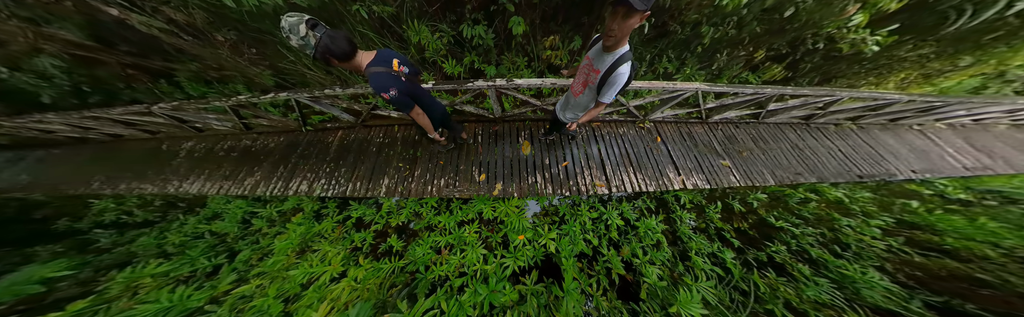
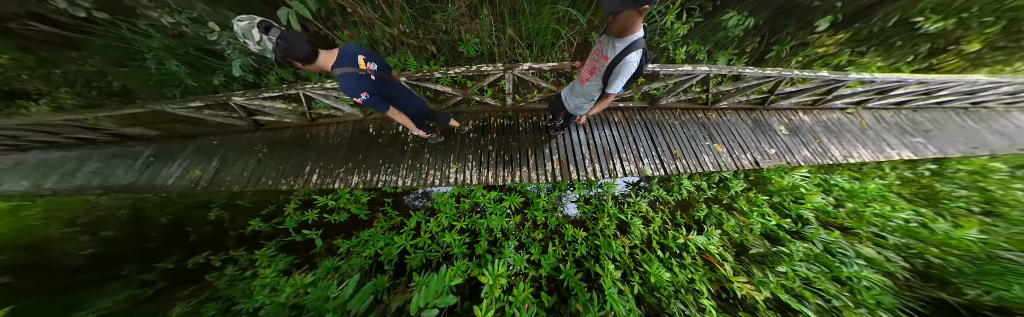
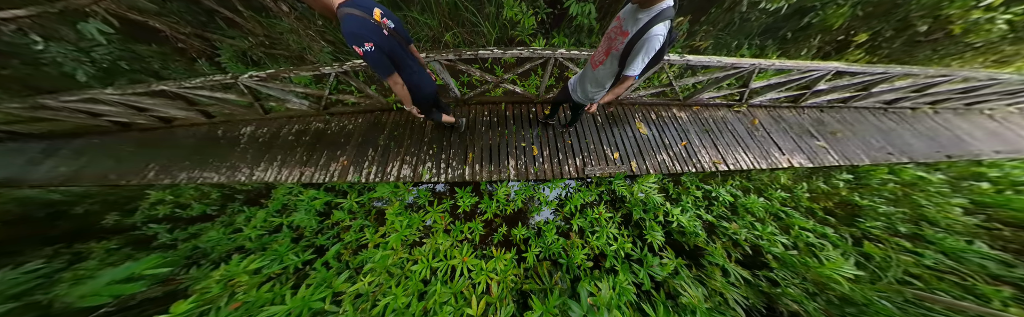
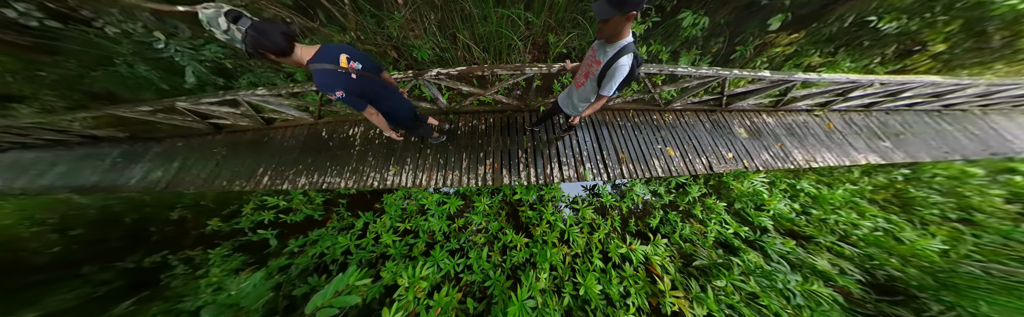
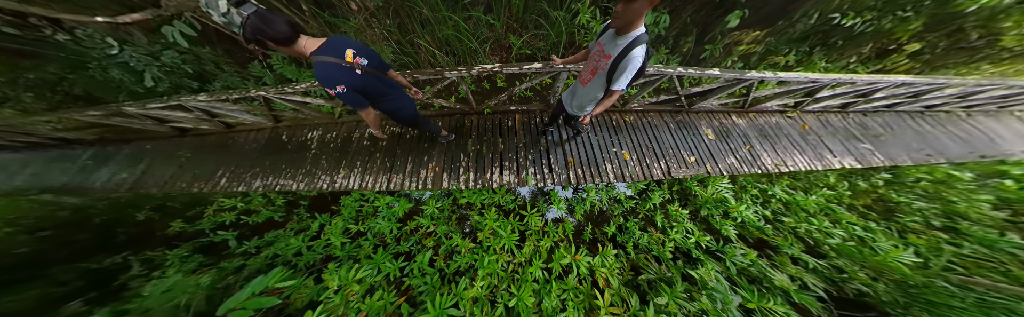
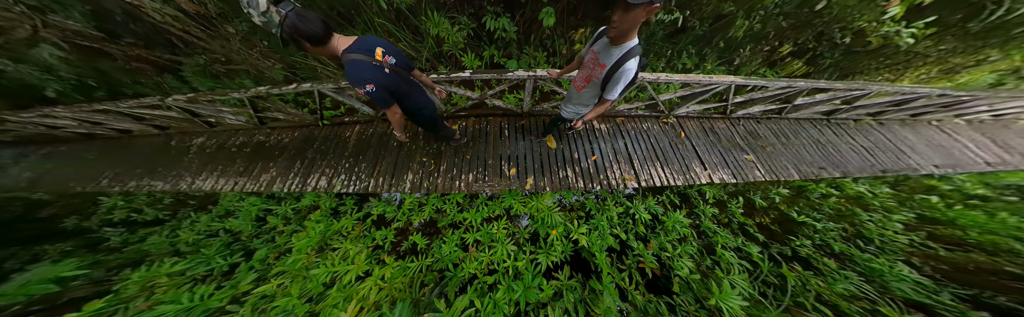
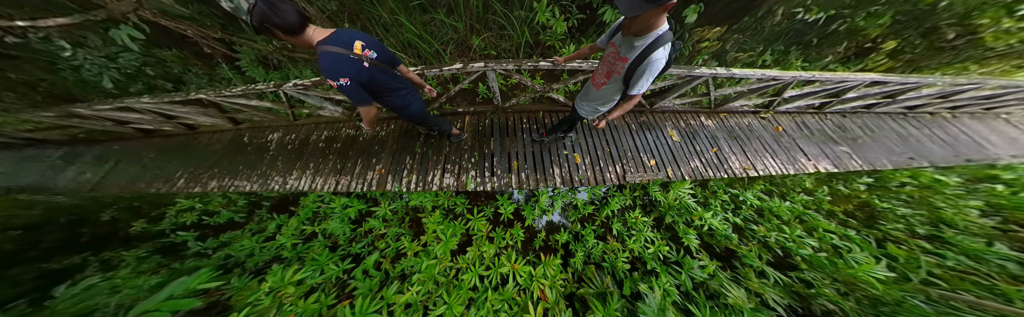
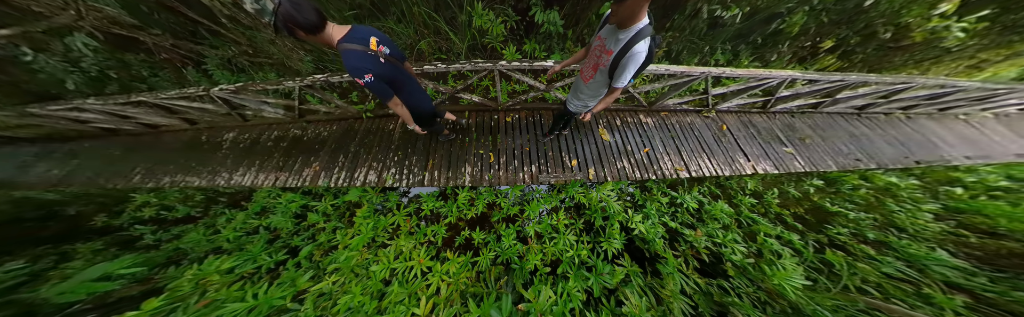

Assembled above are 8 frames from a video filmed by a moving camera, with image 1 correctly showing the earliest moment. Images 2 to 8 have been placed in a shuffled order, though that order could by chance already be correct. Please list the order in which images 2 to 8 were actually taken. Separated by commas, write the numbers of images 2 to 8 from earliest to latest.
6, 8, 3, 7, 5, 4, 2
